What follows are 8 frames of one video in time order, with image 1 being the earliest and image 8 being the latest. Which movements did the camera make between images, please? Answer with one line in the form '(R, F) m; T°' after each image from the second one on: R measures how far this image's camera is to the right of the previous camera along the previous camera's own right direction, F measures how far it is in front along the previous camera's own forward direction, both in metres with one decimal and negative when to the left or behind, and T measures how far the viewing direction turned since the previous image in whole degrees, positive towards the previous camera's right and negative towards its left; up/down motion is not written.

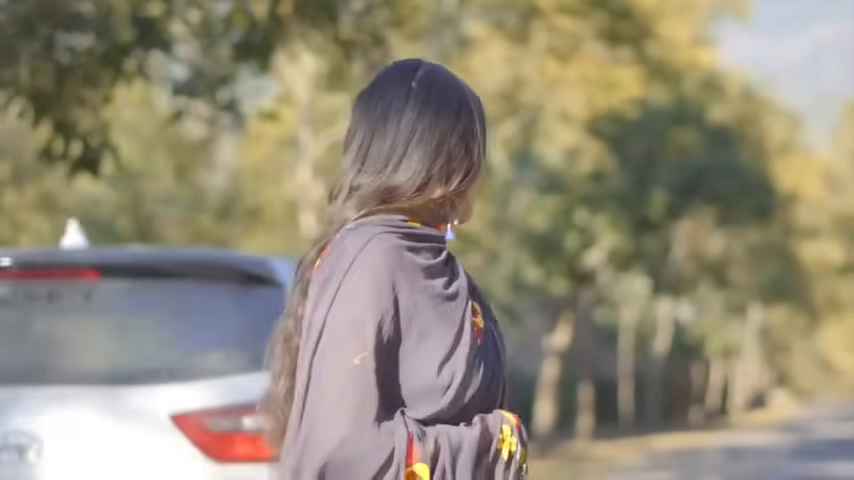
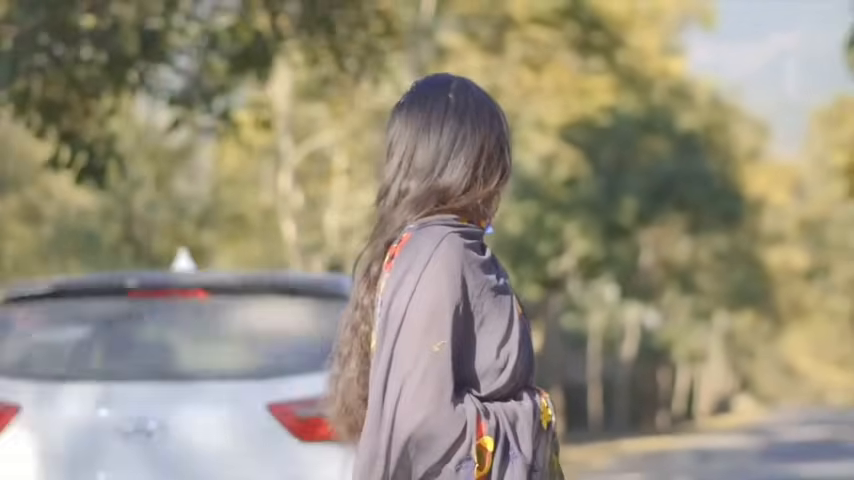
(-0.2, -0.4) m; +1°
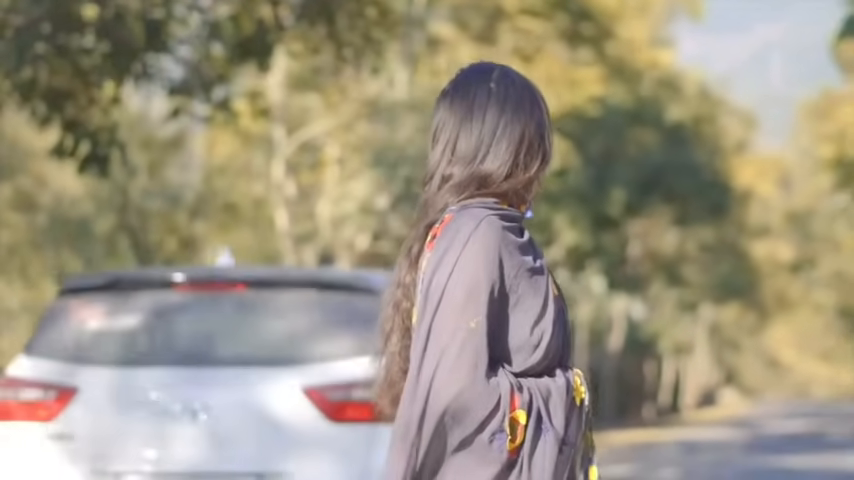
(-0.1, -0.2) m; 0°
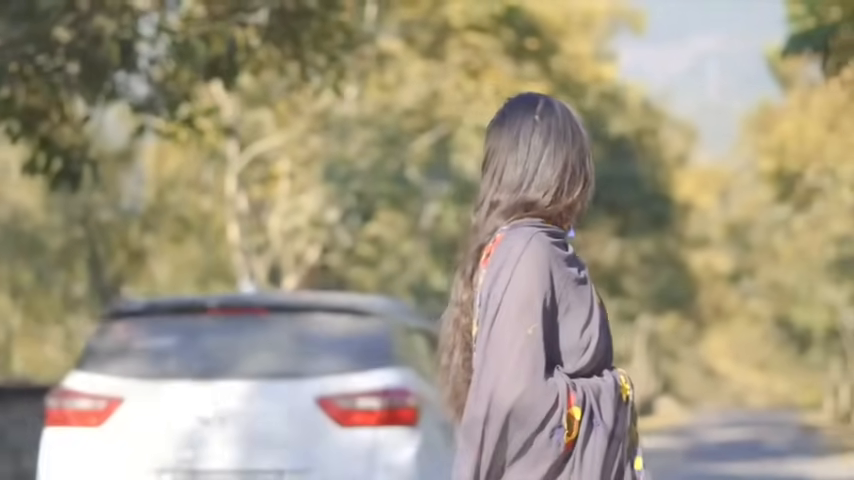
(-0.2, -0.3) m; +2°
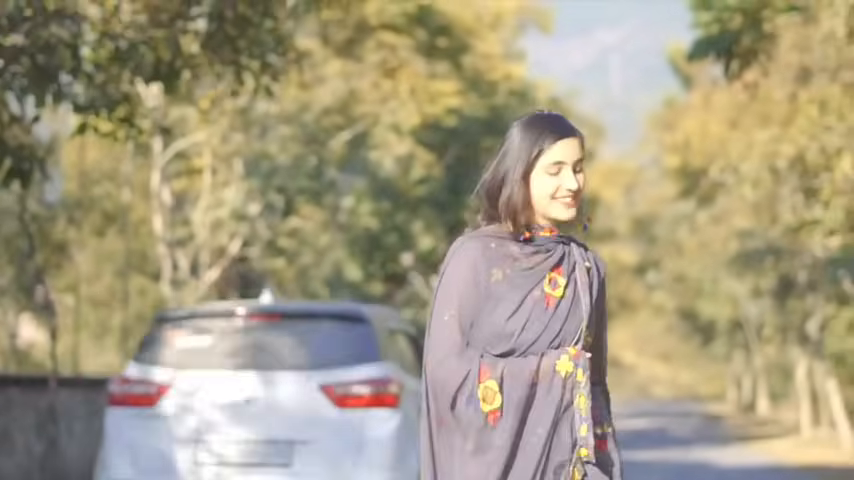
(-0.1, -0.8) m; +3°
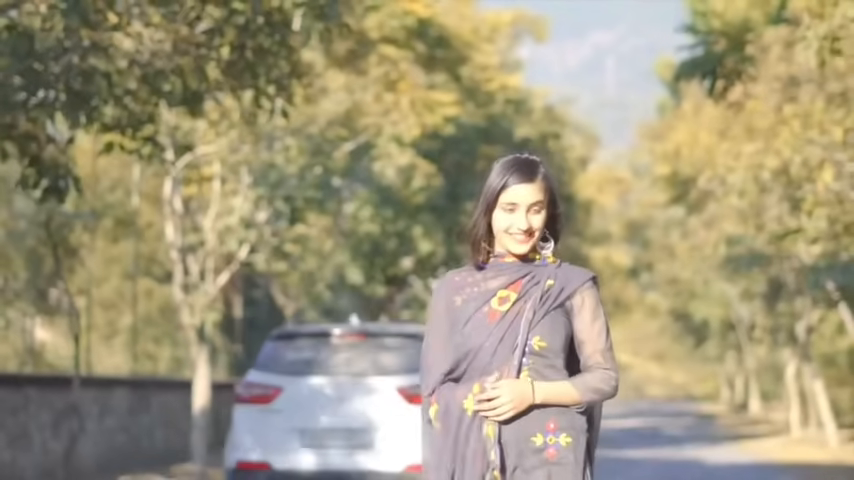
(-0.1, -1.0) m; 0°
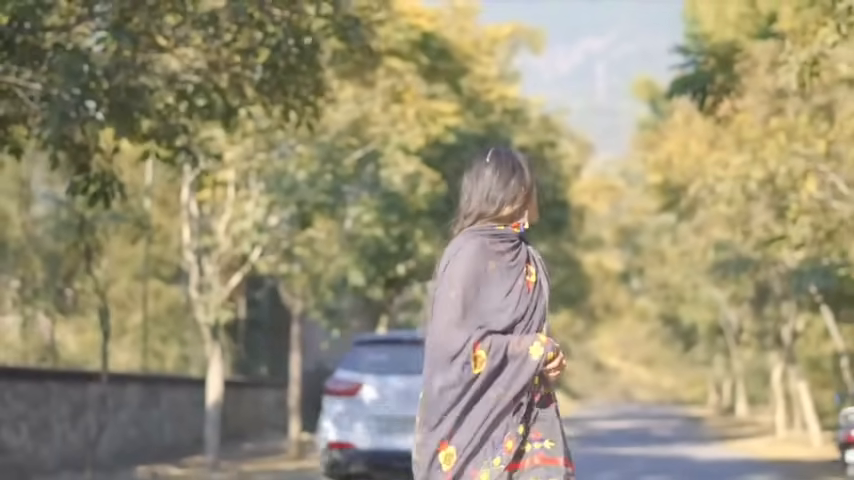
(-0.2, -1.2) m; 0°
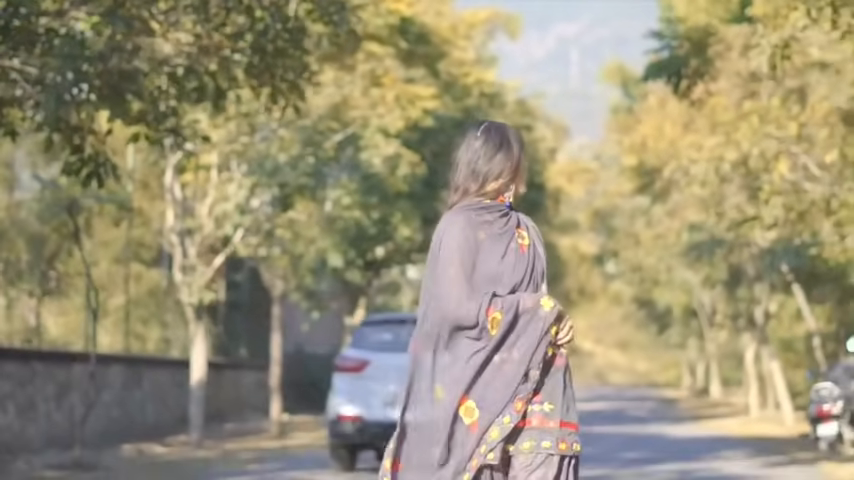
(-0.1, -0.4) m; +1°
